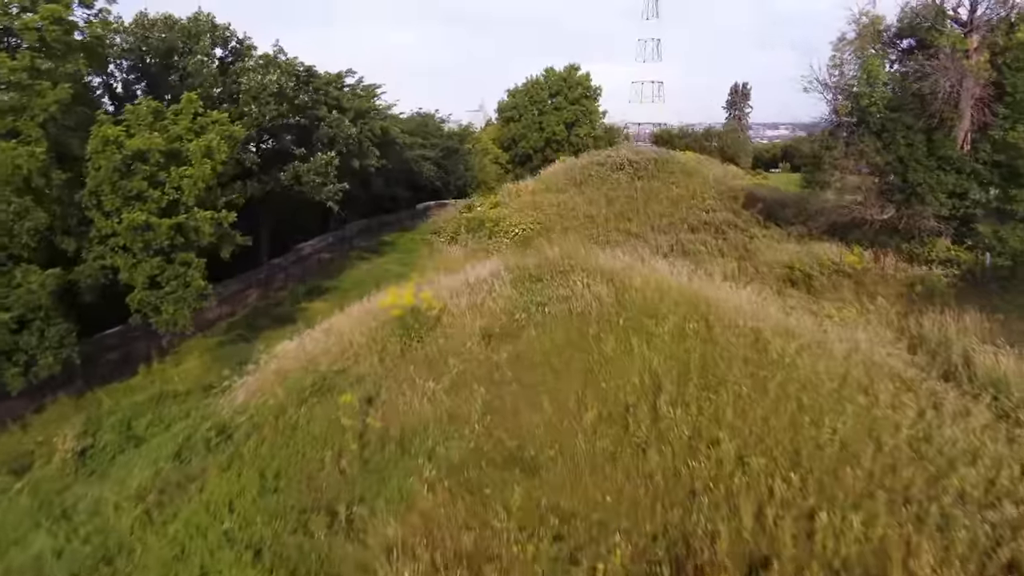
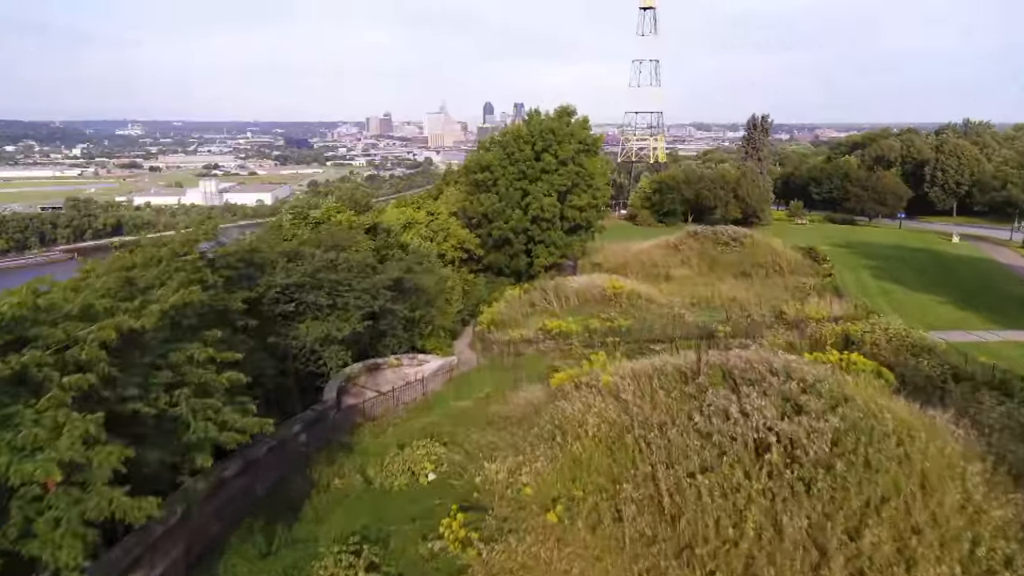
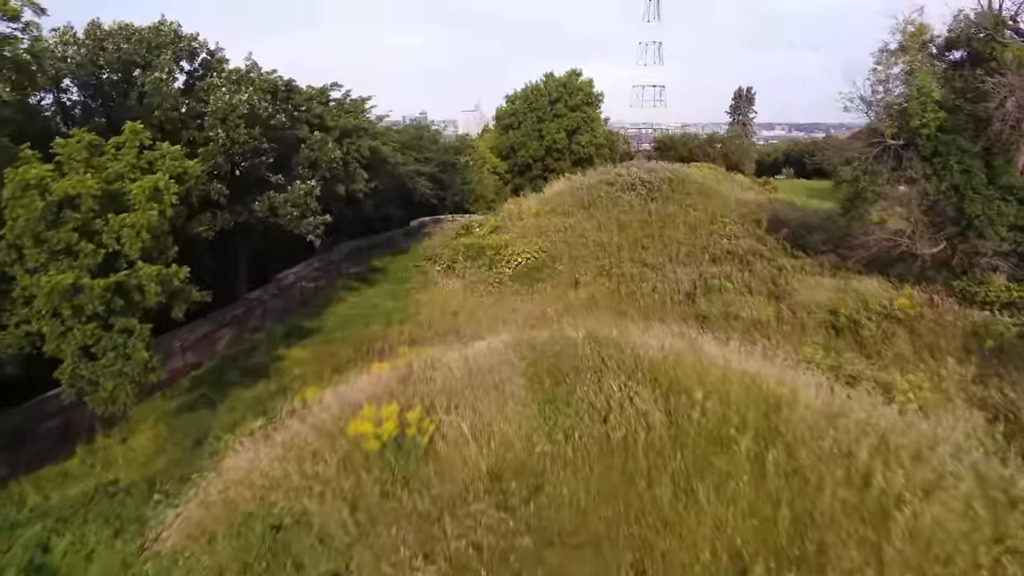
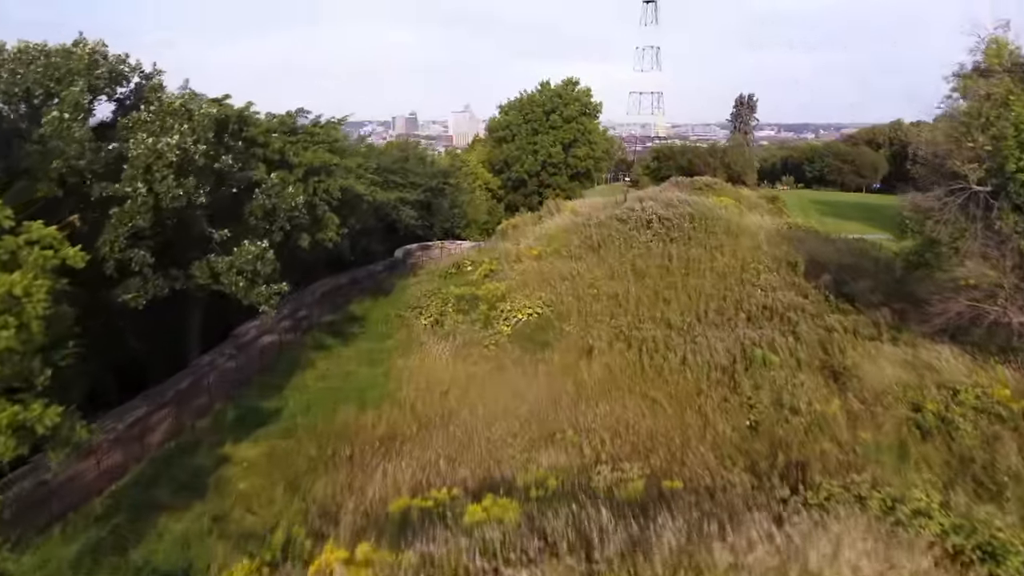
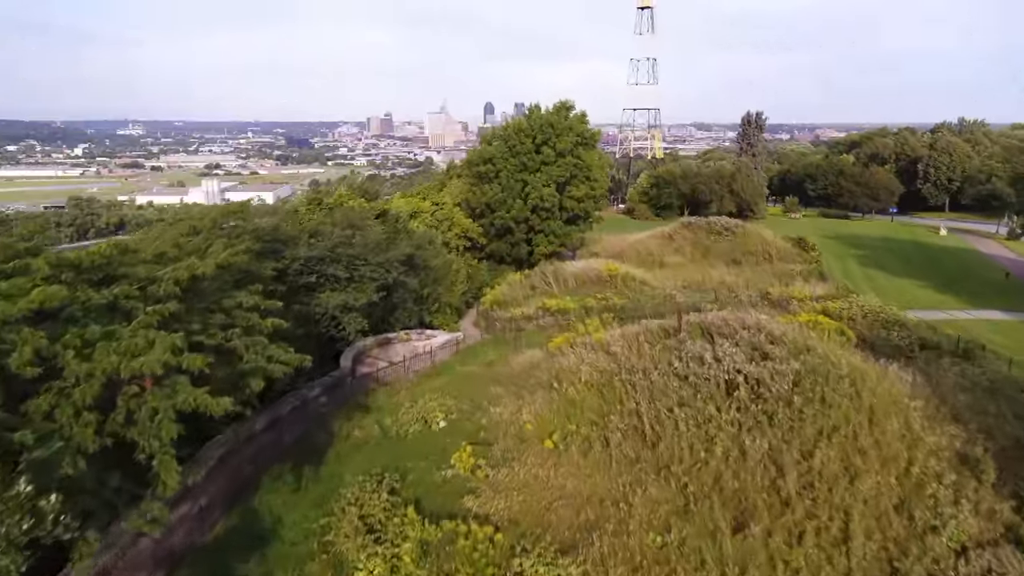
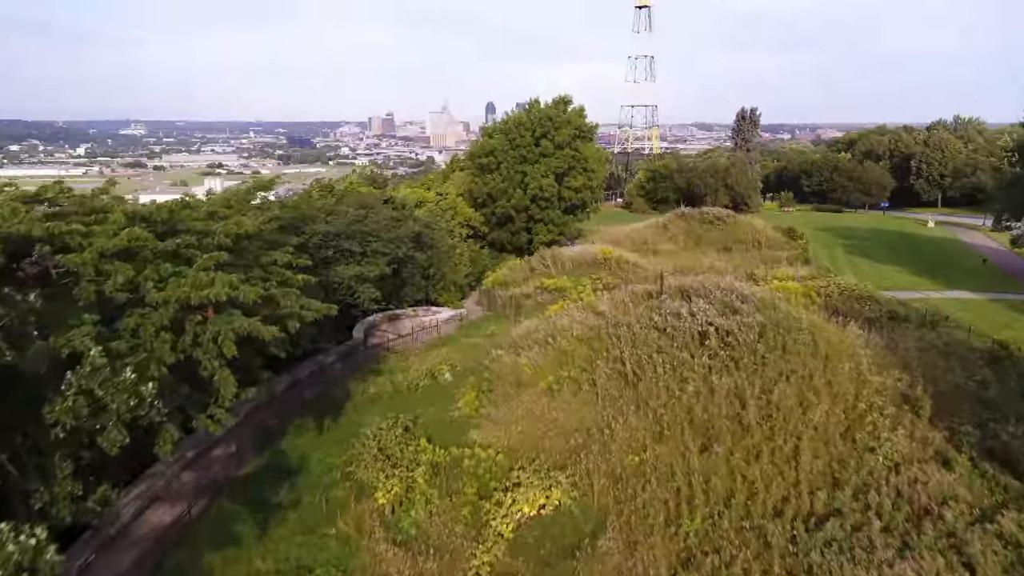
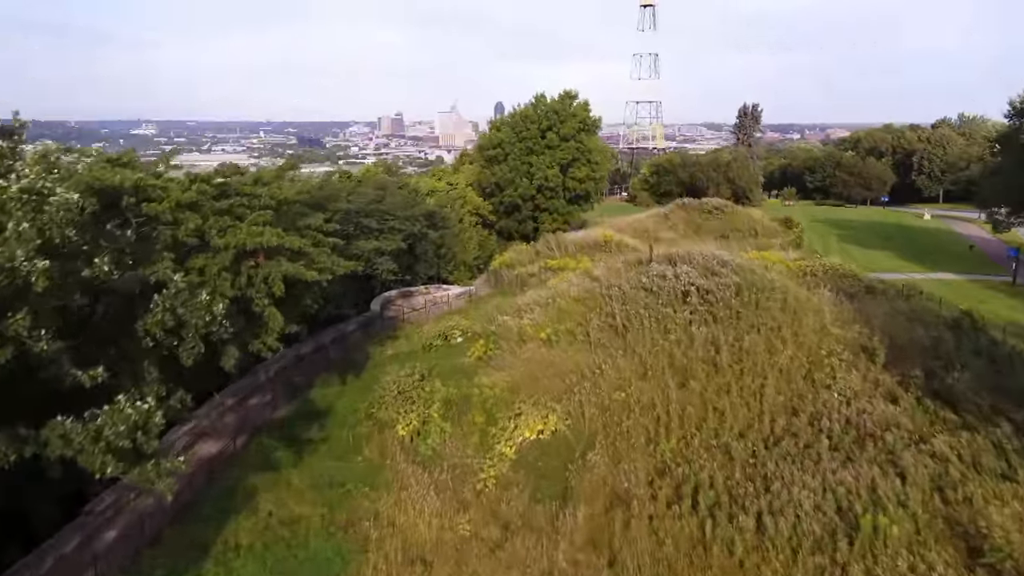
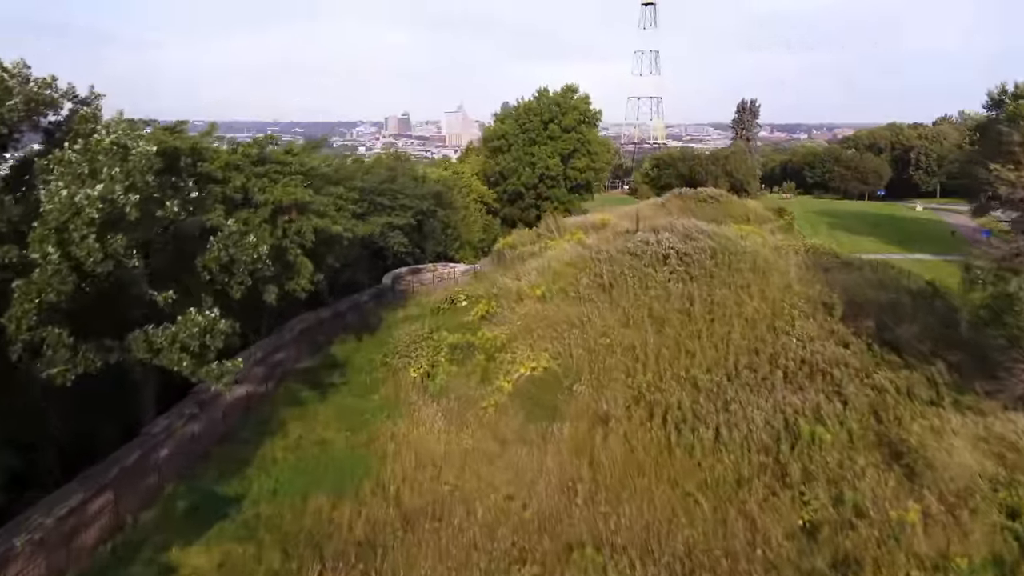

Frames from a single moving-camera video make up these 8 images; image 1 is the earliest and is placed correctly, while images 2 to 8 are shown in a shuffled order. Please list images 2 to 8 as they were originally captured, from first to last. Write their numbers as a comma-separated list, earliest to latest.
3, 4, 8, 7, 6, 5, 2
